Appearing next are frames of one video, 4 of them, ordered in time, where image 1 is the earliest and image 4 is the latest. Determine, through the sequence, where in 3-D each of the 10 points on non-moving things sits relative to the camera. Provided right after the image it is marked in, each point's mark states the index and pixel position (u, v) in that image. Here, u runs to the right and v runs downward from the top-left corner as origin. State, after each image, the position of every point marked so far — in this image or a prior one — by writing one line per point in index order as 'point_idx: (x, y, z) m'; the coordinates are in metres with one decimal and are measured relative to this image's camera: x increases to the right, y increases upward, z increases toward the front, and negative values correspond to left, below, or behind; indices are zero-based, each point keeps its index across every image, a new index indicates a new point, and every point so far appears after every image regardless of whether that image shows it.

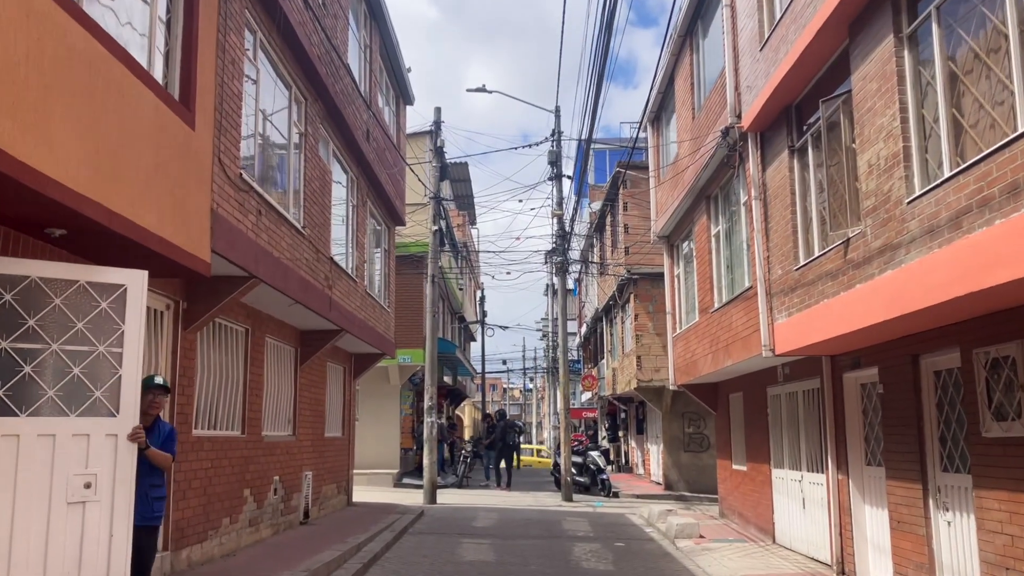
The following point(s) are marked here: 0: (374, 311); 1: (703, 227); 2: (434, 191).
0: (-2.1, -0.4, +13.9) m
1: (+2.7, +0.9, +12.8) m
2: (-1.5, +1.9, +17.9) m
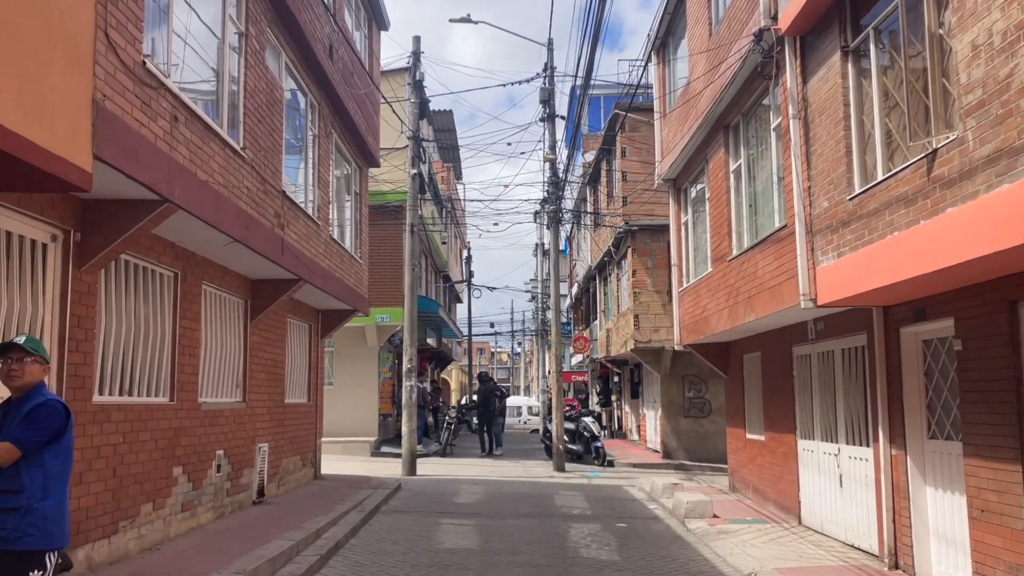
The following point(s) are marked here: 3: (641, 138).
0: (-2.3, +0.4, +12.2) m
1: (+2.5, +1.5, +11.1) m
2: (-1.8, +2.8, +16.1) m
3: (+2.7, +3.2, +19.2) m
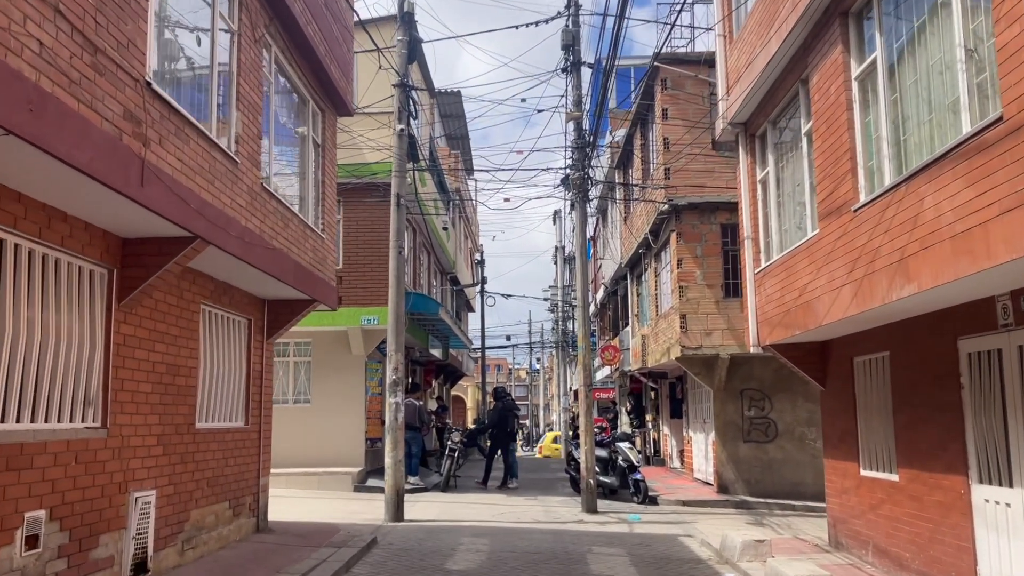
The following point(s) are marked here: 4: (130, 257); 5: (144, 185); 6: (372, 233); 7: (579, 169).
0: (-2.2, +0.6, +8.7) m
1: (+2.7, +1.8, +7.5) m
2: (-1.6, +3.0, +12.6) m
3: (+3.0, +3.3, +15.6) m
4: (-2.7, +0.2, +6.4) m
5: (-2.2, +0.6, +5.5) m
6: (-2.4, +0.9, +15.5) m
7: (+1.1, +1.9, +14.4) m
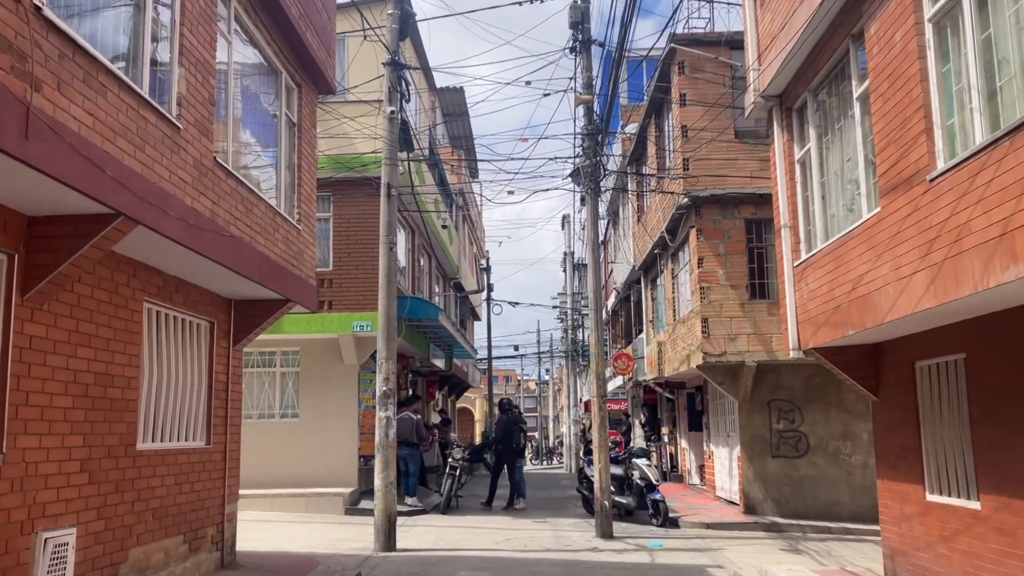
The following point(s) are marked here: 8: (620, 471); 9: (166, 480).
0: (-2.2, +0.6, +7.5) m
1: (+2.6, +1.9, +6.2) m
2: (-1.5, +3.0, +11.4) m
3: (+3.1, +3.3, +14.4) m
4: (-2.7, +0.3, +5.2) m
5: (-2.2, +0.7, +4.2) m
6: (-2.3, +0.9, +14.2) m
7: (+1.1, +1.9, +13.1) m
8: (+1.7, -2.8, +14.0) m
9: (-2.7, -1.5, +7.1) m
